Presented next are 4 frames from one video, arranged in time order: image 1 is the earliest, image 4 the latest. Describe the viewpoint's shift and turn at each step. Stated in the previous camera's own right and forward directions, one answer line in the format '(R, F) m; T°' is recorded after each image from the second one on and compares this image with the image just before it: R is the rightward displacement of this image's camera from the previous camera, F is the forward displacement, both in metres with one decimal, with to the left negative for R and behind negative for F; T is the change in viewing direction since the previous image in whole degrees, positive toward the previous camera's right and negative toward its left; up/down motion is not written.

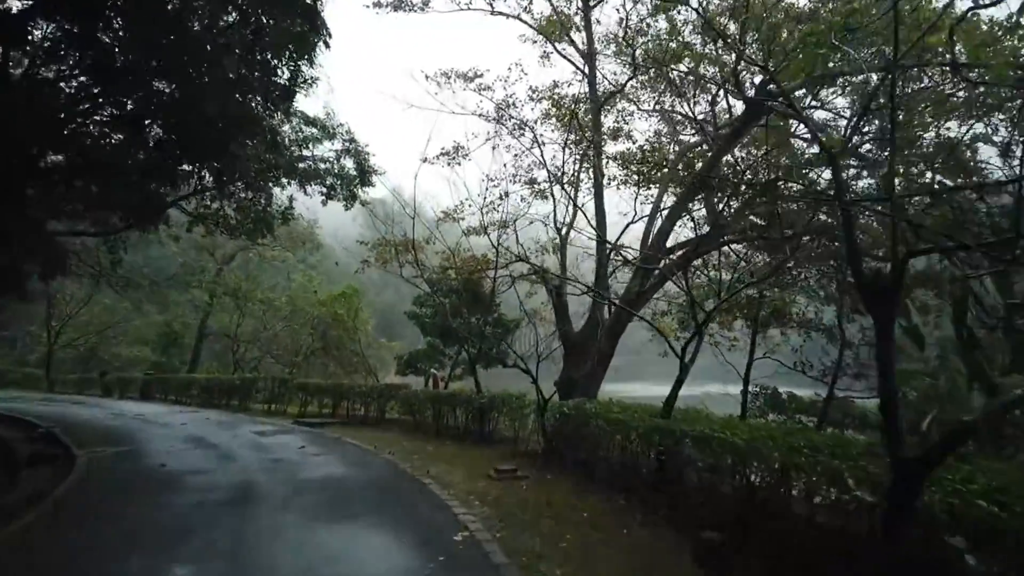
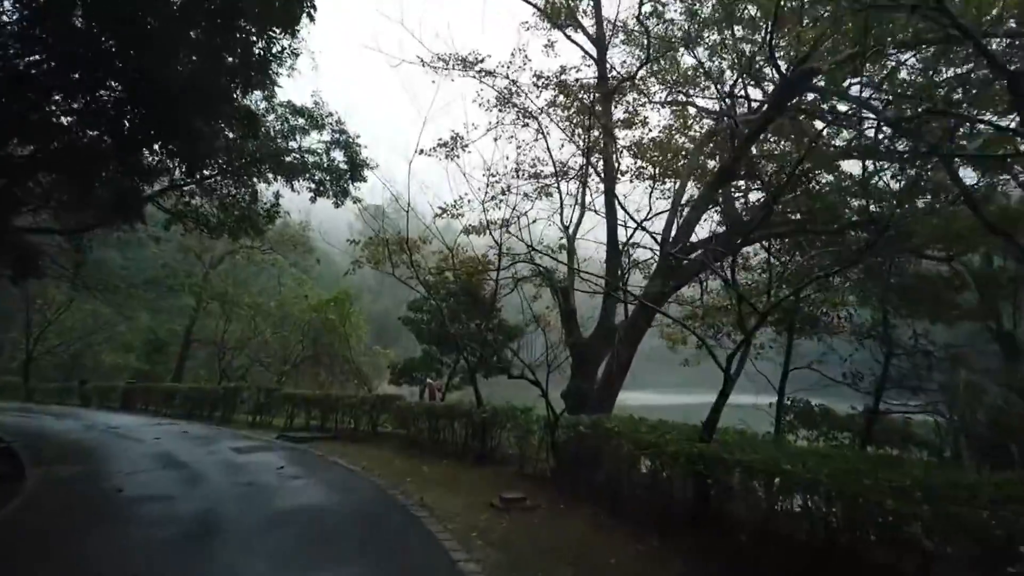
(-0.1, +1.2) m; 0°
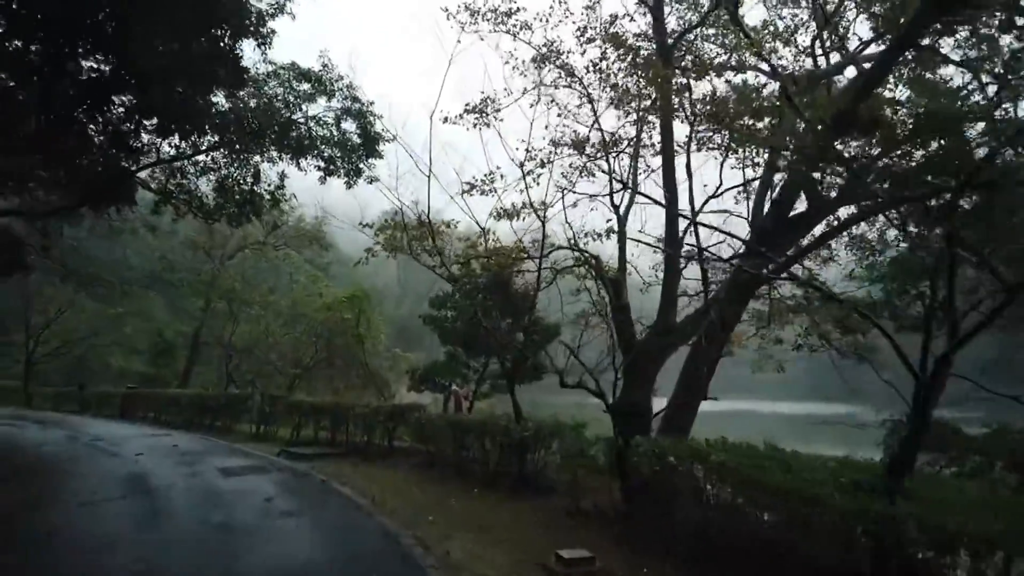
(-0.3, +2.0) m; -2°
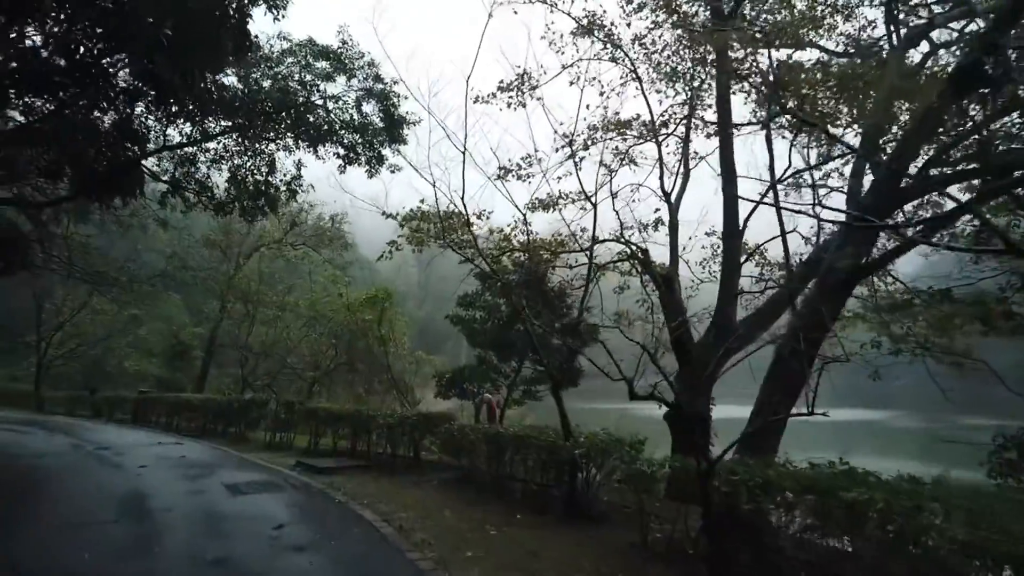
(-0.3, +1.1) m; -1°
